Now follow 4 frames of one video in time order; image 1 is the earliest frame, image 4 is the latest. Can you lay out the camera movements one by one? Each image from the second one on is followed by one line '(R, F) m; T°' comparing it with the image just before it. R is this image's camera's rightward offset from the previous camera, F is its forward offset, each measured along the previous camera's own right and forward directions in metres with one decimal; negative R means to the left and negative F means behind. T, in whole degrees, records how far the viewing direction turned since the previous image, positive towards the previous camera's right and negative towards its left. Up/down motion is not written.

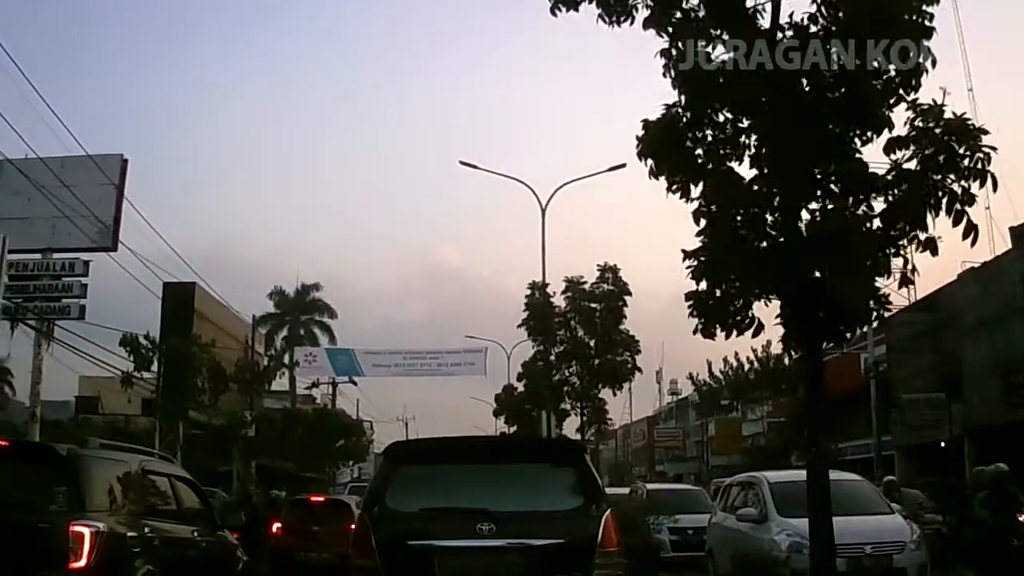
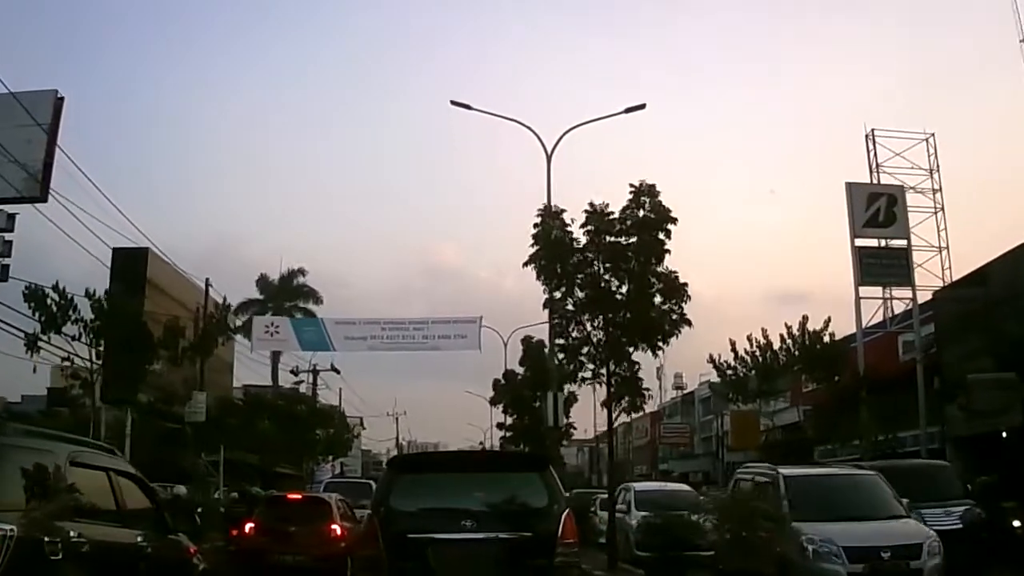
(-0.1, +3.4) m; 0°
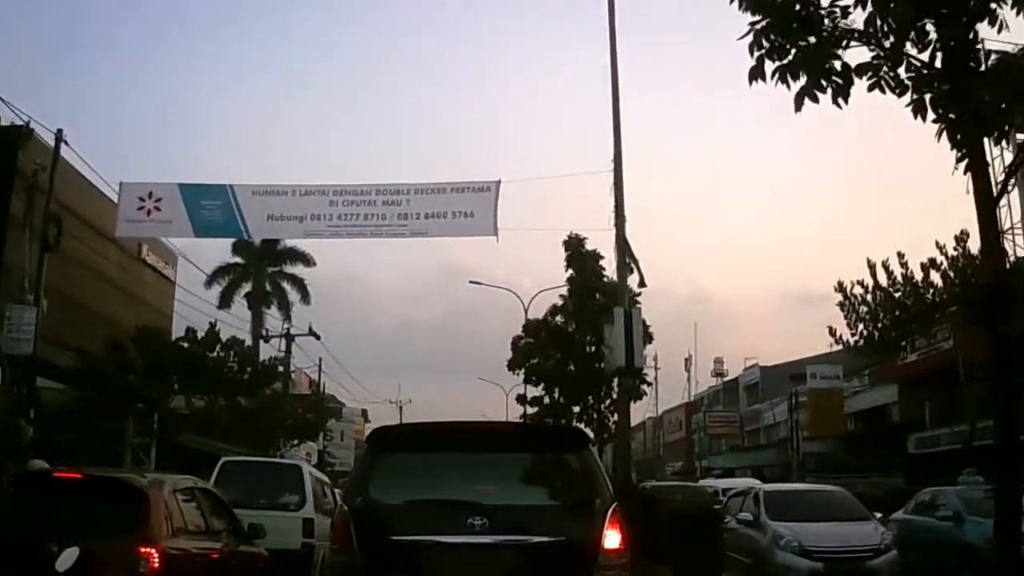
(-0.2, +7.2) m; -1°
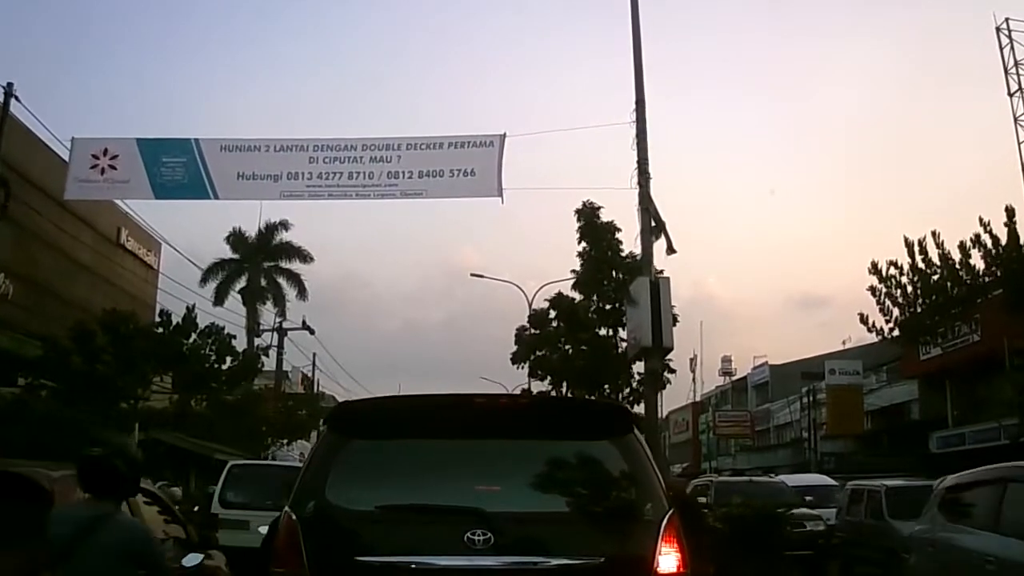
(0.0, +1.3) m; 0°
